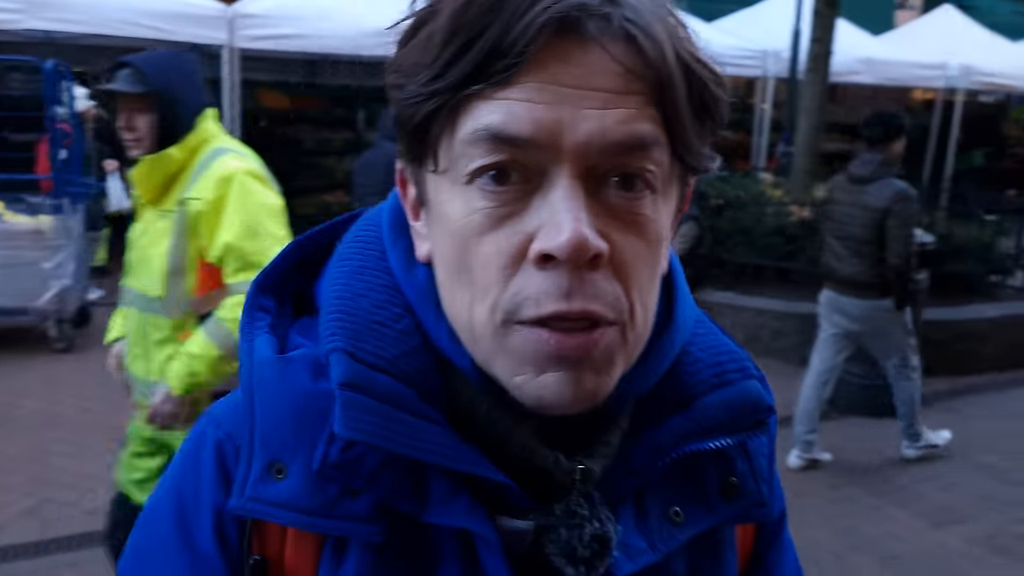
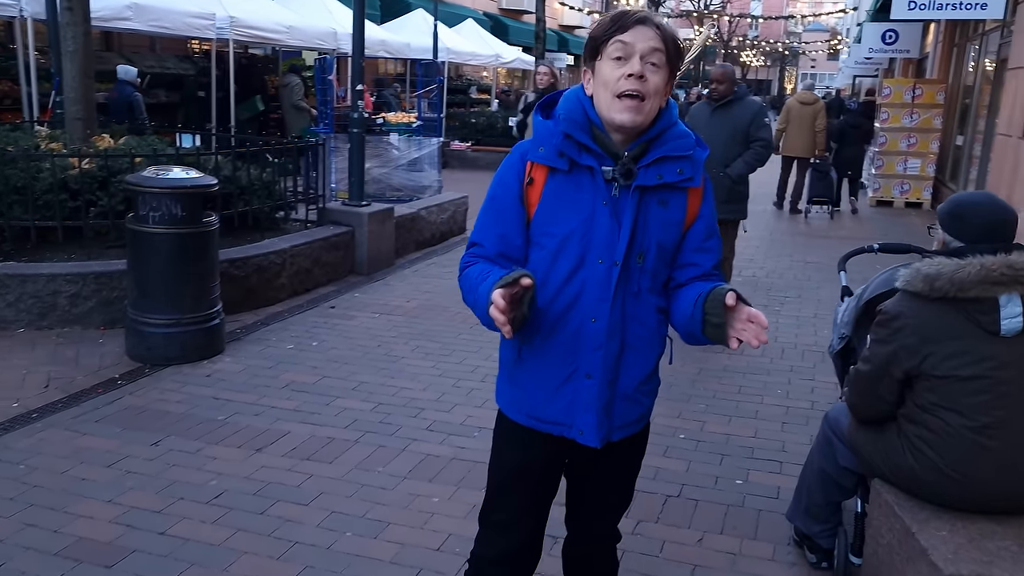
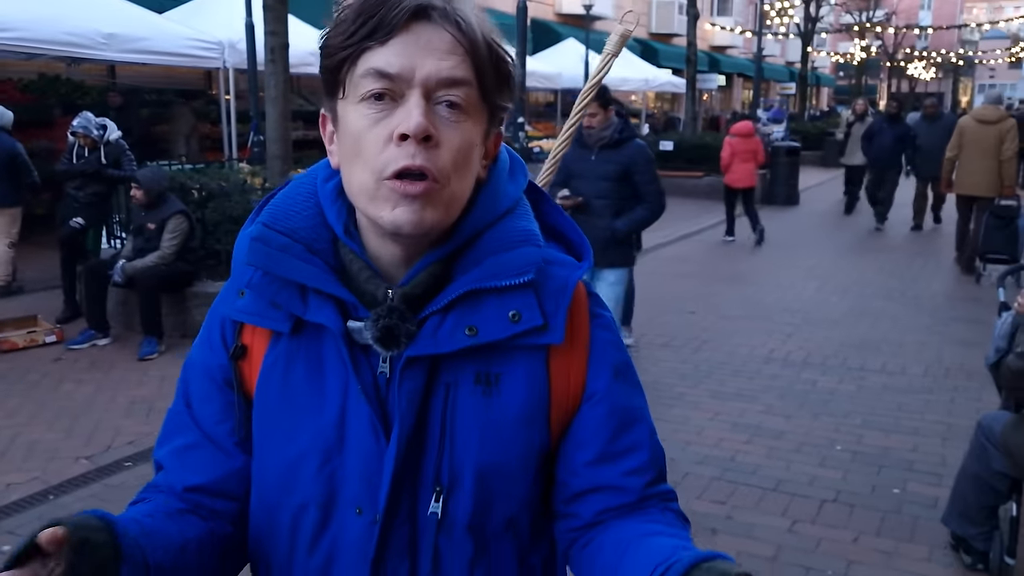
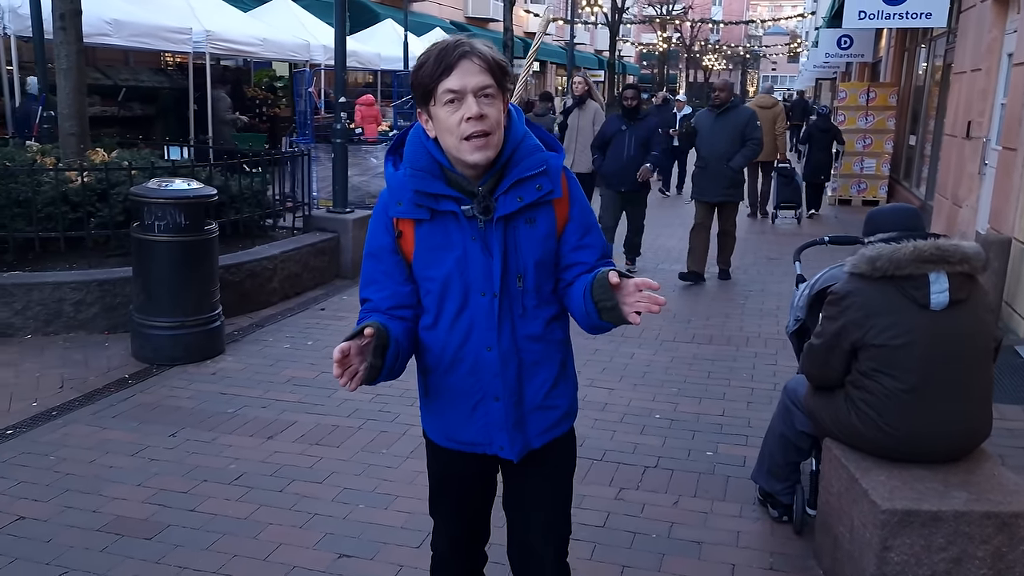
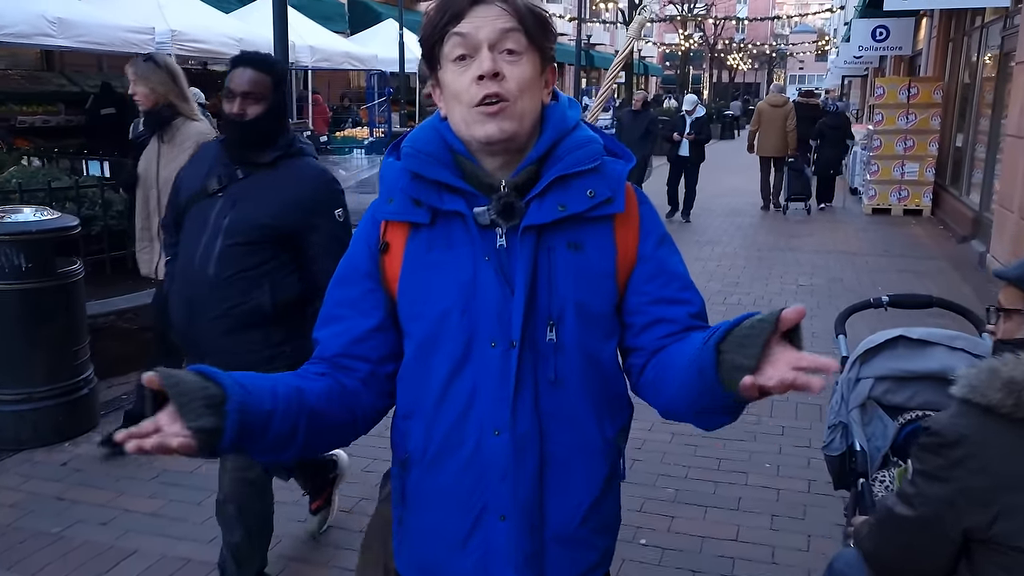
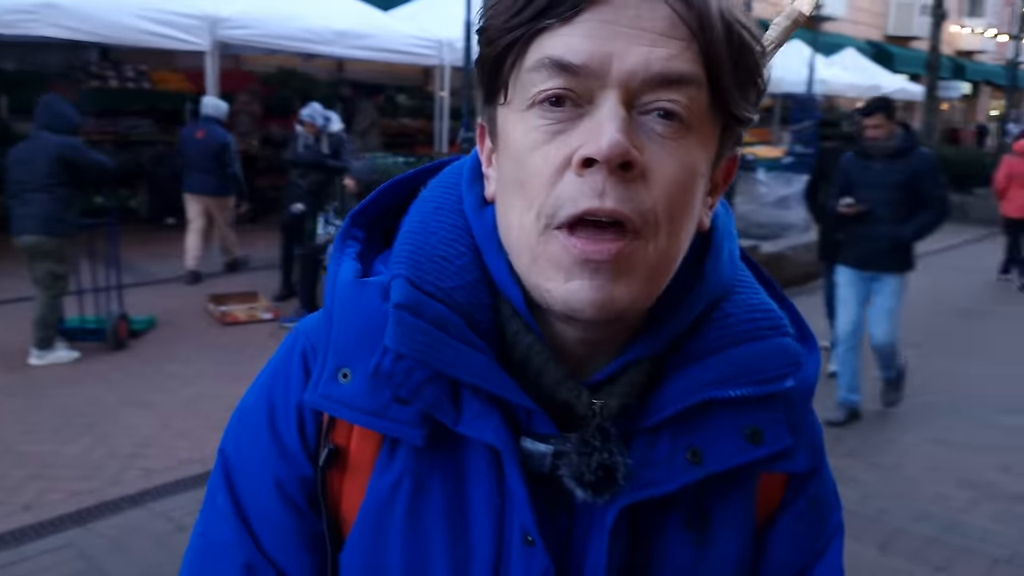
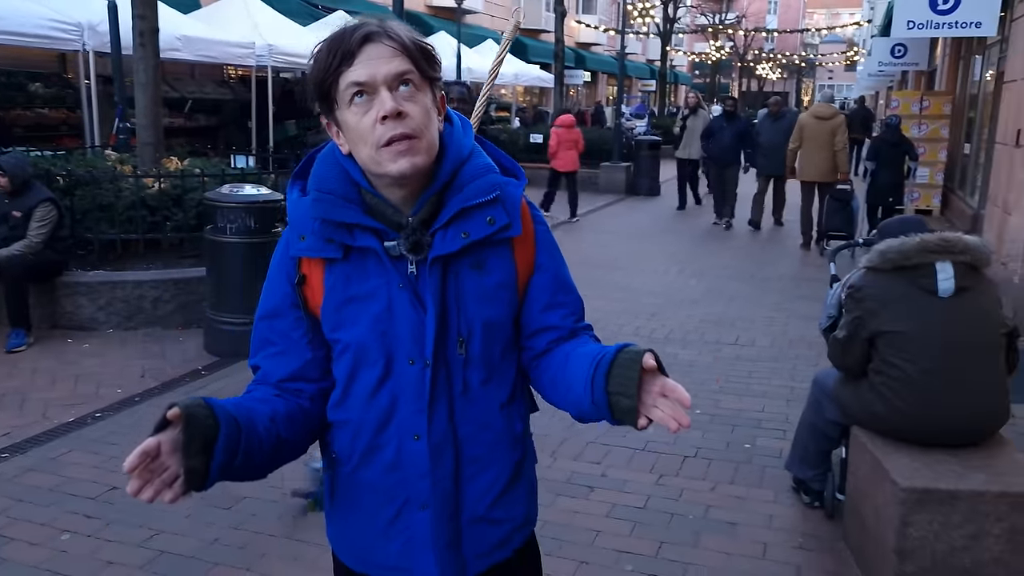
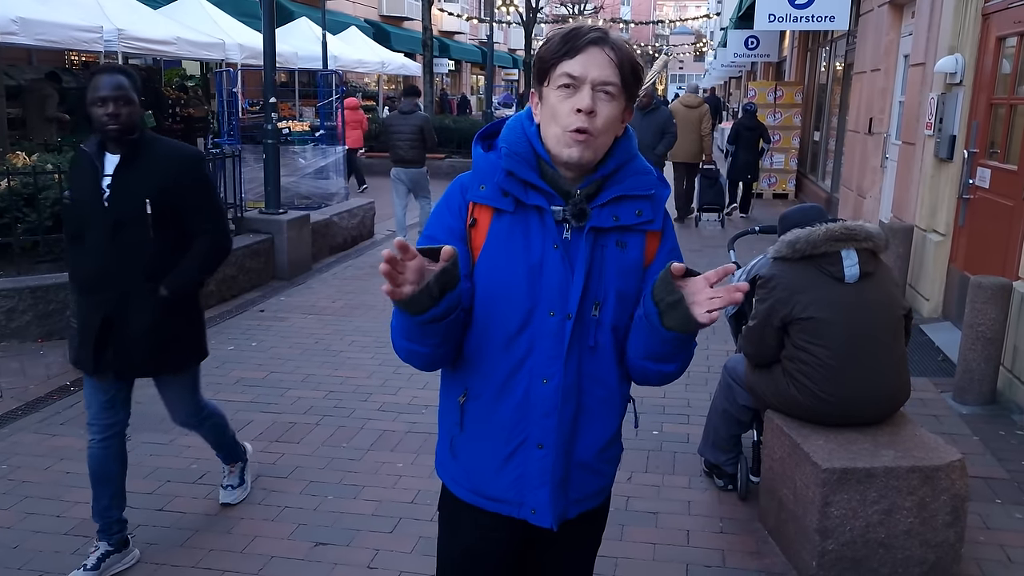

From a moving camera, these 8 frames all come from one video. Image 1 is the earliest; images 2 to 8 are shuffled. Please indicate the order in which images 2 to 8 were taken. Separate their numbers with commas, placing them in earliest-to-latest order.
6, 3, 7, 8, 4, 2, 5
